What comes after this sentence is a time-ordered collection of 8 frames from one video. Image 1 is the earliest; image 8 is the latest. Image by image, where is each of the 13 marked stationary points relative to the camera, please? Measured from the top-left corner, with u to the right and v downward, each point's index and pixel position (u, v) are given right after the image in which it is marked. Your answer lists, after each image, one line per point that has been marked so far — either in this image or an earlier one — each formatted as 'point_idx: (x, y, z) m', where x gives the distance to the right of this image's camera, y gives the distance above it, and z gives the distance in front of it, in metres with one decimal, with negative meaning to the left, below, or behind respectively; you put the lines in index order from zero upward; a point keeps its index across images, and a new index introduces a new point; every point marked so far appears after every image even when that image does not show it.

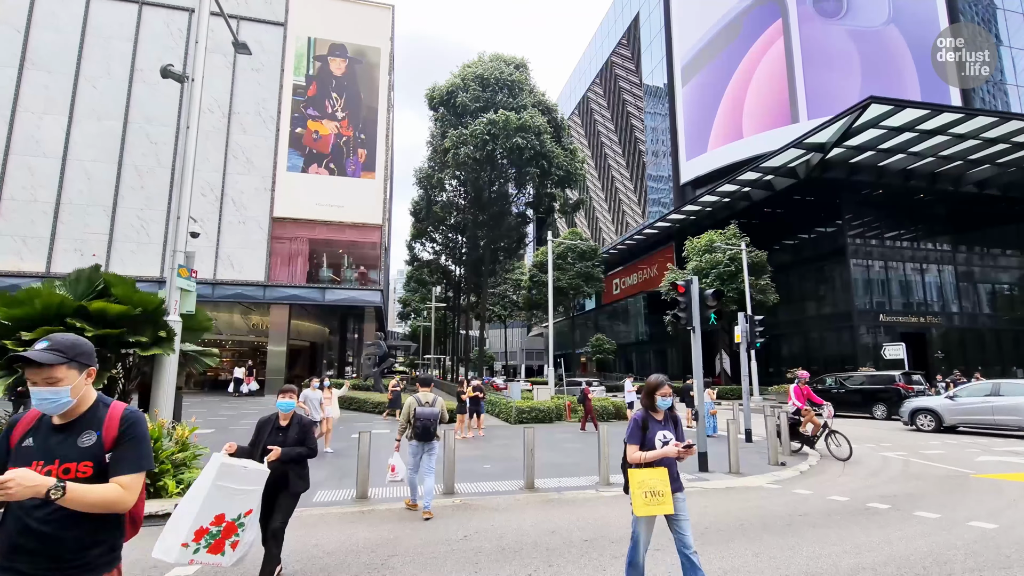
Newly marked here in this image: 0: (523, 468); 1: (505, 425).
0: (+0.2, -3.1, +8.9) m
1: (-0.2, -4.6, +17.4) m
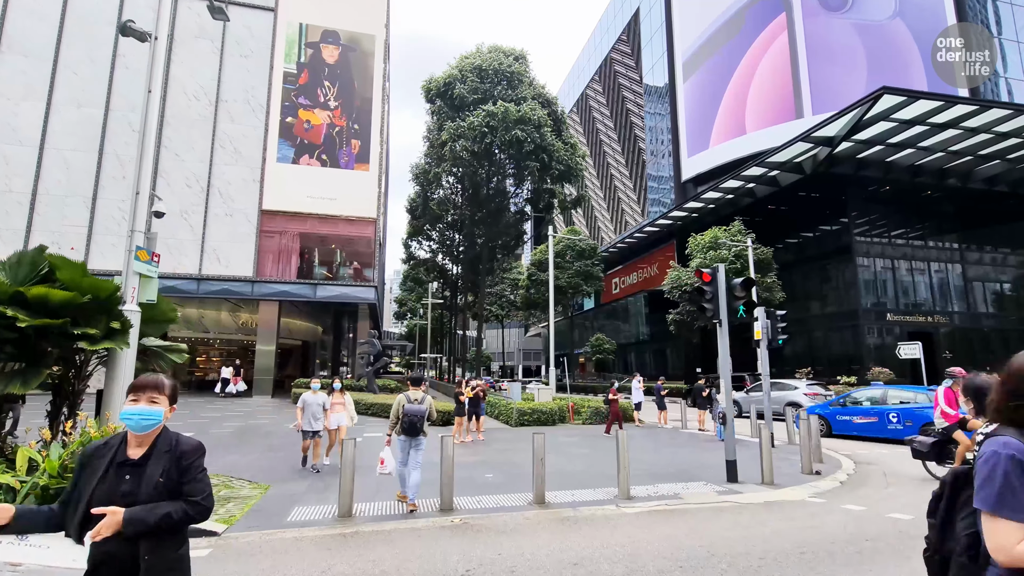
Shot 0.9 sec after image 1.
0: (+0.3, -2.9, +8.0) m
1: (-0.2, -4.4, +16.4) m
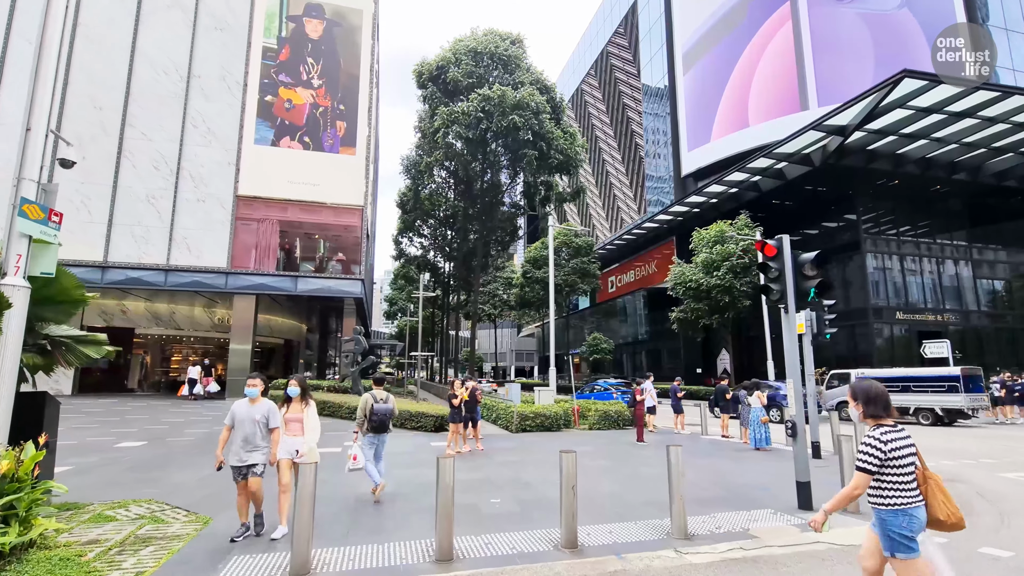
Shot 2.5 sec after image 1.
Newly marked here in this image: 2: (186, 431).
0: (+0.4, -2.6, +6.3) m
1: (-0.2, -4.2, +14.7) m
2: (-8.6, -3.7, +13.5) m
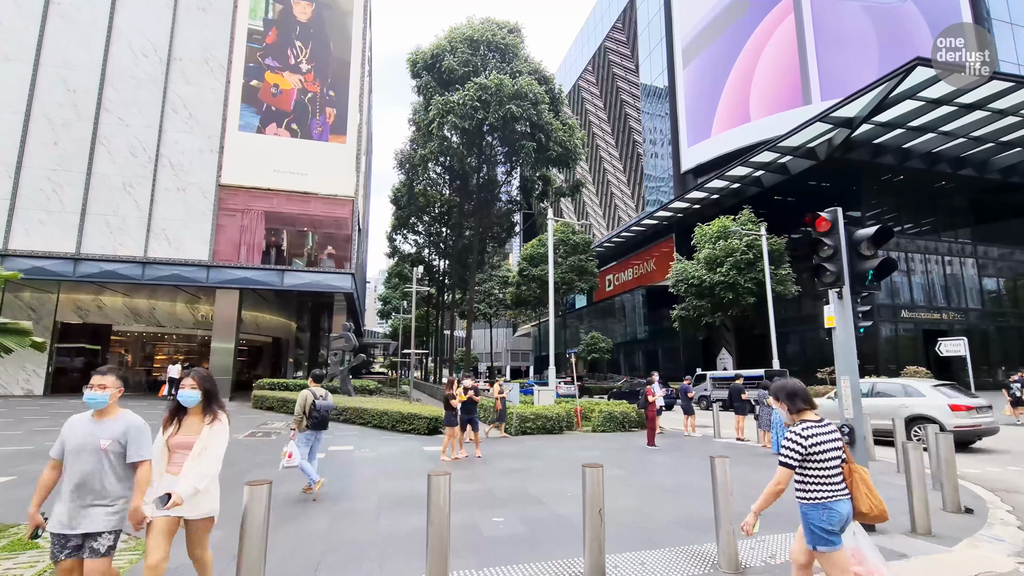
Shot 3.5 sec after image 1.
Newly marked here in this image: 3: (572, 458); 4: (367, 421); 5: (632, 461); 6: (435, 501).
0: (+0.5, -2.4, +5.4) m
1: (-0.2, -4.0, +13.8) m
2: (-8.6, -3.5, +12.4) m
3: (+1.1, -3.2, +9.7) m
4: (-4.1, -3.7, +14.5) m
5: (+2.2, -3.2, +9.6) m
6: (-0.5, -1.5, +3.7) m
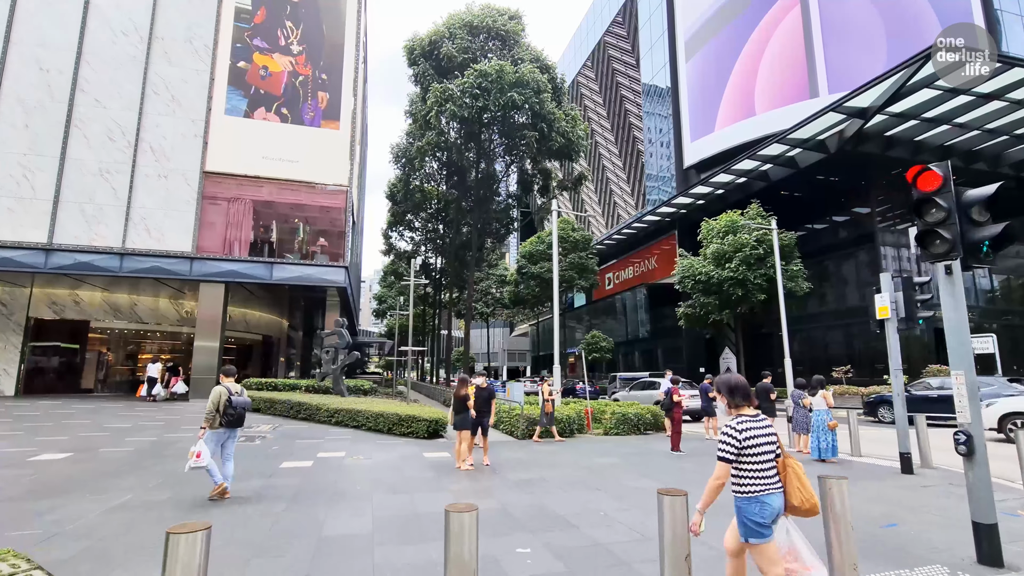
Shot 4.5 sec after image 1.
0: (+0.7, -2.2, +4.3) m
1: (-0.1, -3.7, +12.7) m
2: (-8.4, -3.3, +11.2) m
3: (+1.3, -2.9, +8.6) m
4: (-3.9, -3.5, +13.4) m
5: (+2.4, -3.0, +8.5) m
6: (-0.3, -1.3, +2.6) m
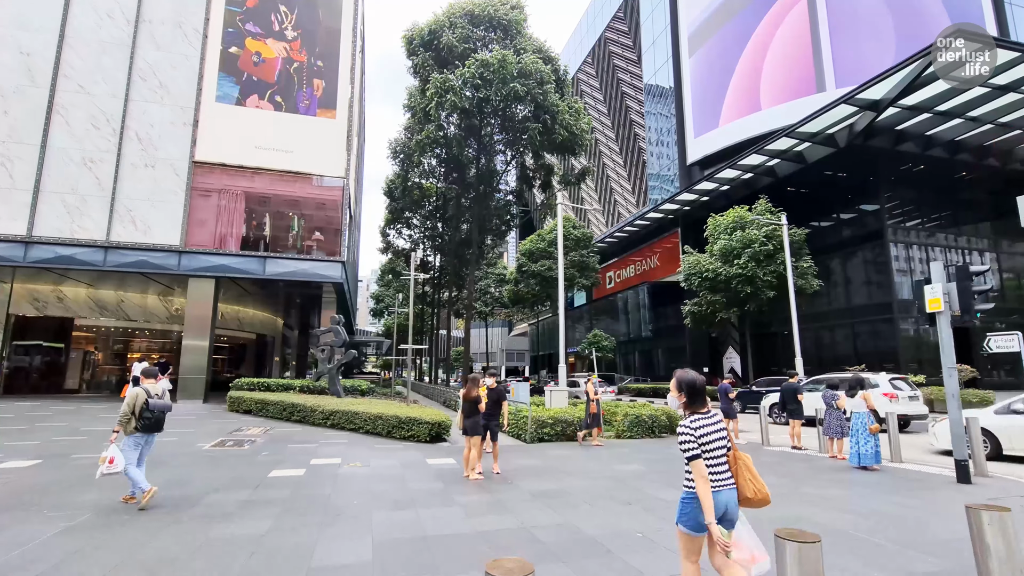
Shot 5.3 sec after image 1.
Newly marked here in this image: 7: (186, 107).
0: (+0.9, -2.1, +3.5) m
1: (+0.1, -3.6, +11.9) m
2: (-8.2, -3.1, +10.4) m
3: (+1.5, -2.8, +7.8) m
4: (-3.7, -3.3, +12.6) m
5: (+2.6, -2.8, +7.7) m
6: (-0.1, -1.1, +1.8) m
7: (-12.1, +6.7, +19.4) m
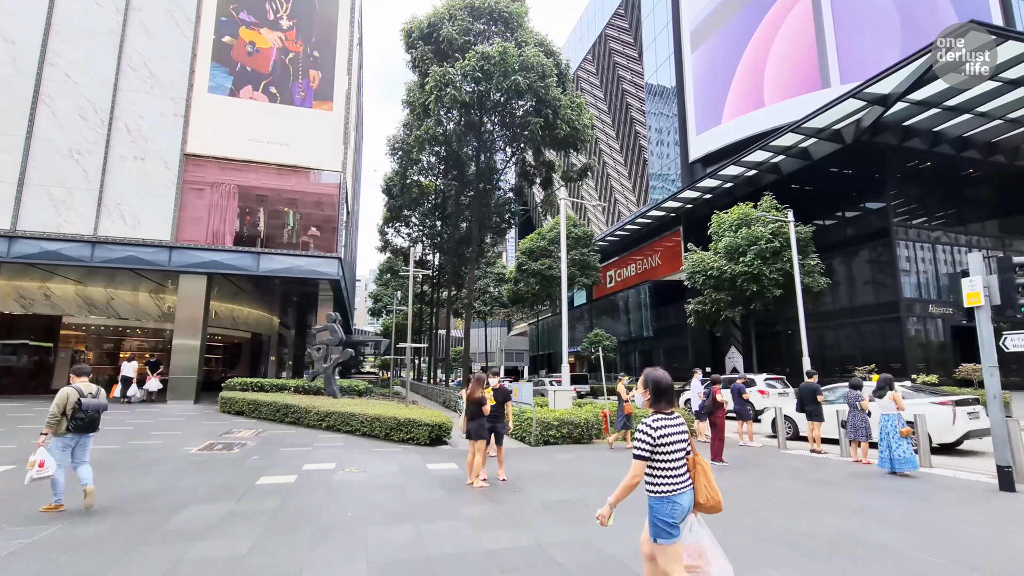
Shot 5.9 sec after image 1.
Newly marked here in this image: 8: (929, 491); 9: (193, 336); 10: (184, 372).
0: (+1.0, -2.0, +3.0) m
1: (+0.2, -3.5, +11.3) m
2: (-8.1, -3.0, +9.8) m
3: (+1.6, -2.7, +7.3) m
4: (-3.7, -3.2, +12.0) m
5: (+2.7, -2.7, +7.2) m
6: (+0.1, -1.0, +1.3) m
7: (-12.0, +6.8, +18.9) m
8: (+5.7, -2.8, +7.1) m
9: (-11.3, -1.7, +18.5) m
10: (-11.5, -2.9, +18.3) m
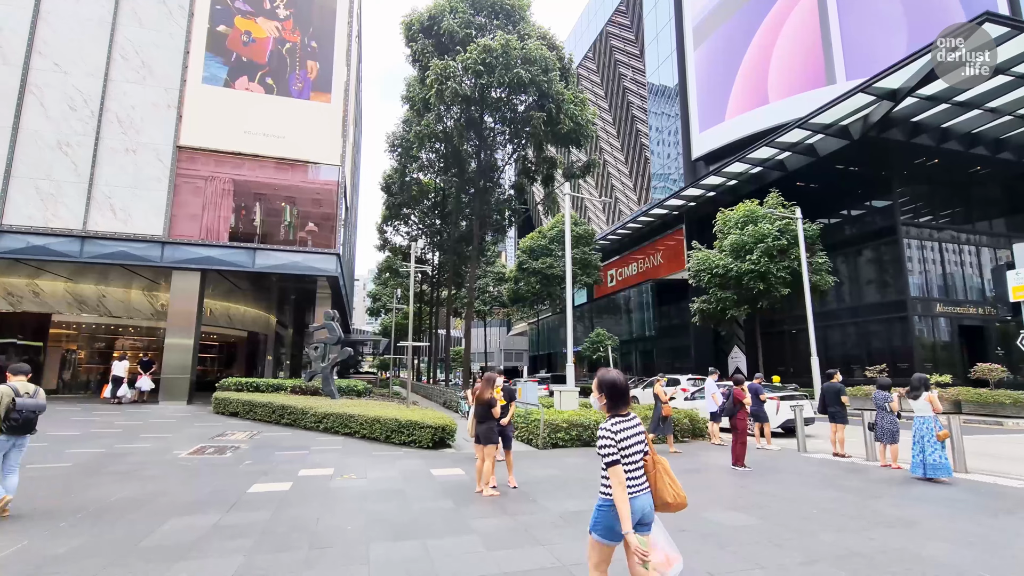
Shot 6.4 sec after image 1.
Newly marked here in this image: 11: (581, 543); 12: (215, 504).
0: (+1.2, -1.9, +2.5) m
1: (+0.3, -3.4, +10.8) m
2: (-8.0, -2.9, +9.3) m
3: (+1.8, -2.6, +6.8) m
4: (-3.5, -3.1, +11.5) m
5: (+2.9, -2.6, +6.7) m
6: (+0.2, -0.9, +0.8) m
7: (-11.9, +6.9, +18.3) m
8: (+5.9, -2.7, +6.6) m
9: (-11.2, -1.6, +17.9) m
10: (-11.4, -2.8, +17.8) m
11: (+0.6, -2.2, +4.6) m
12: (-3.5, -2.5, +6.1) m
